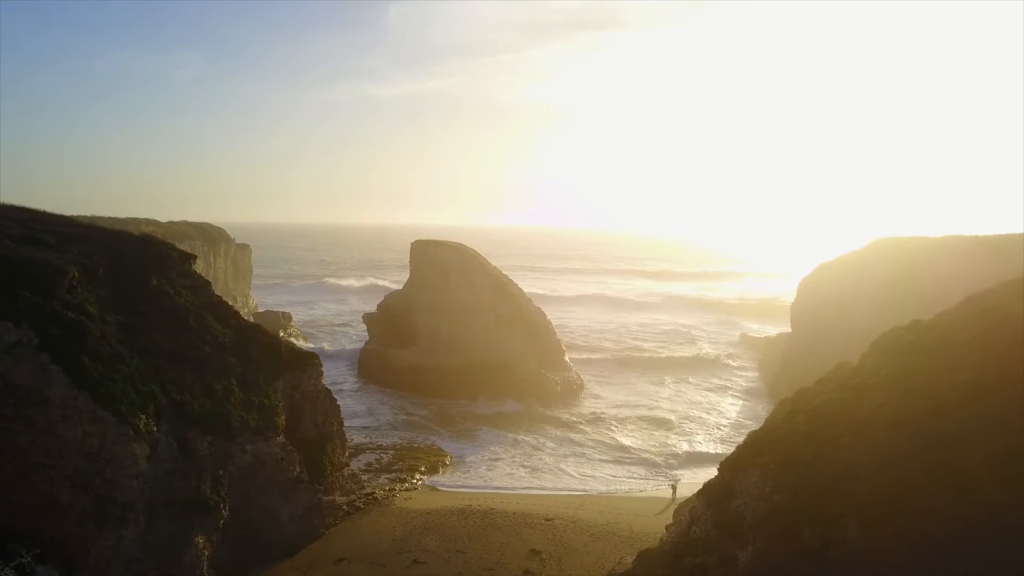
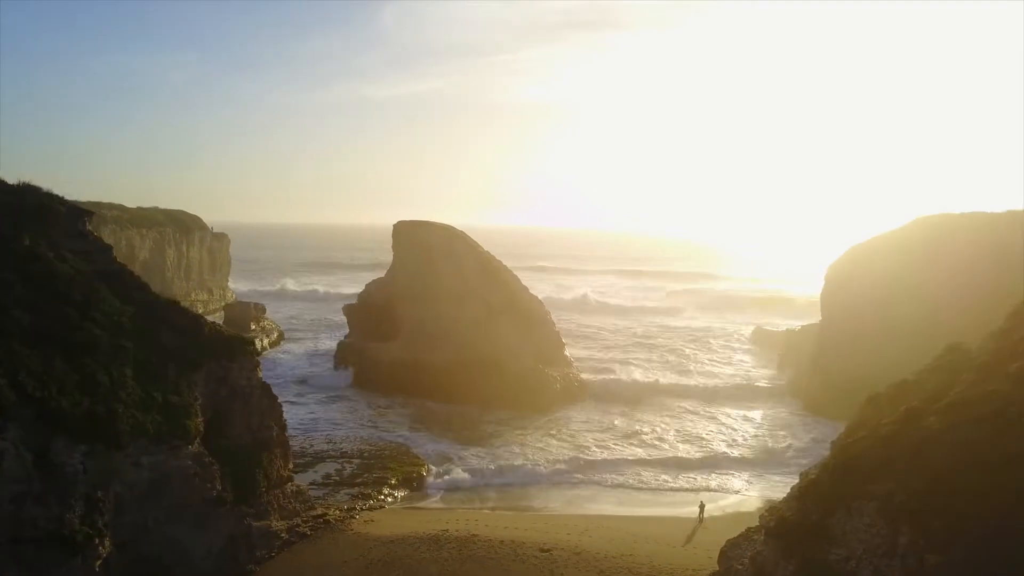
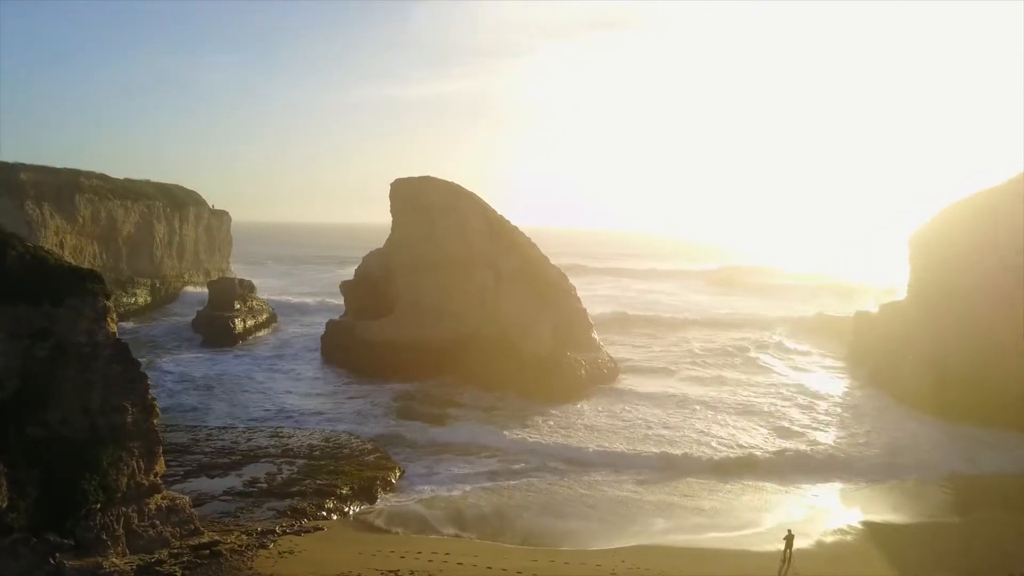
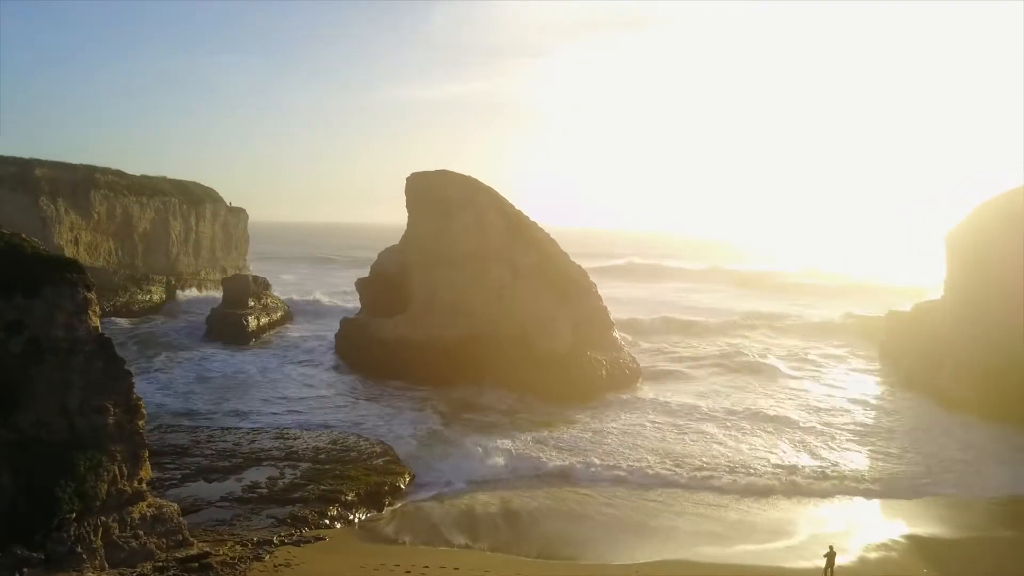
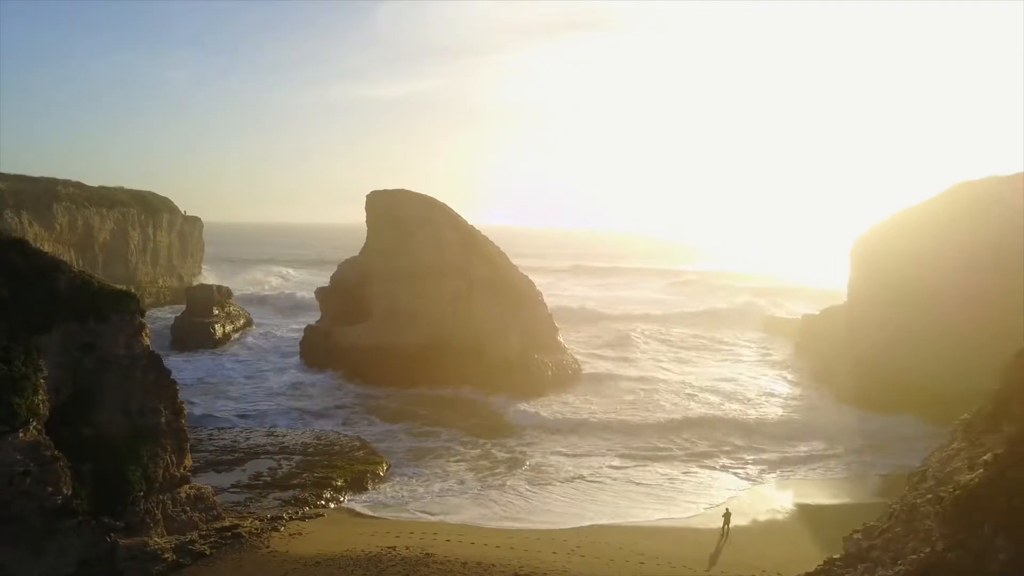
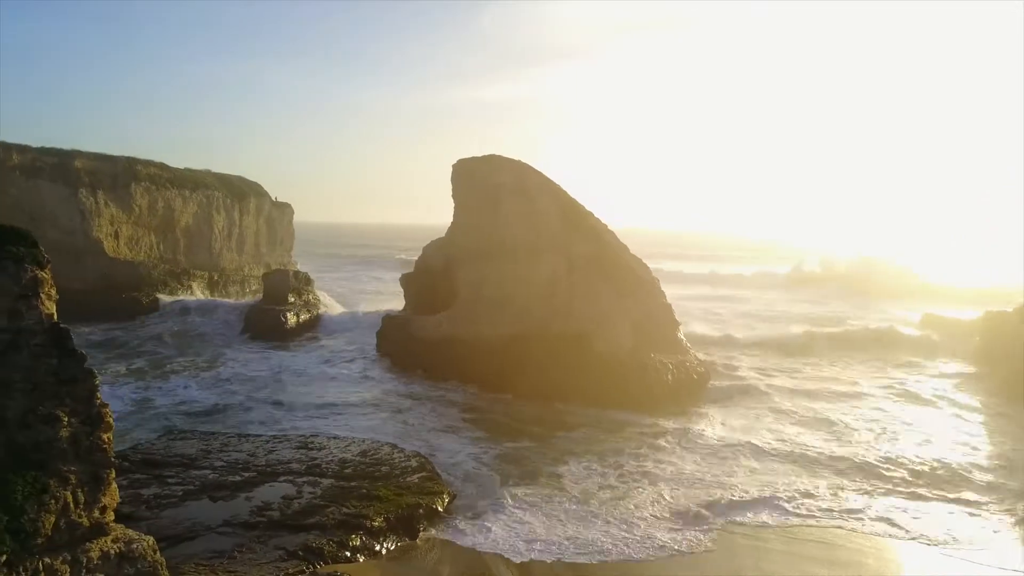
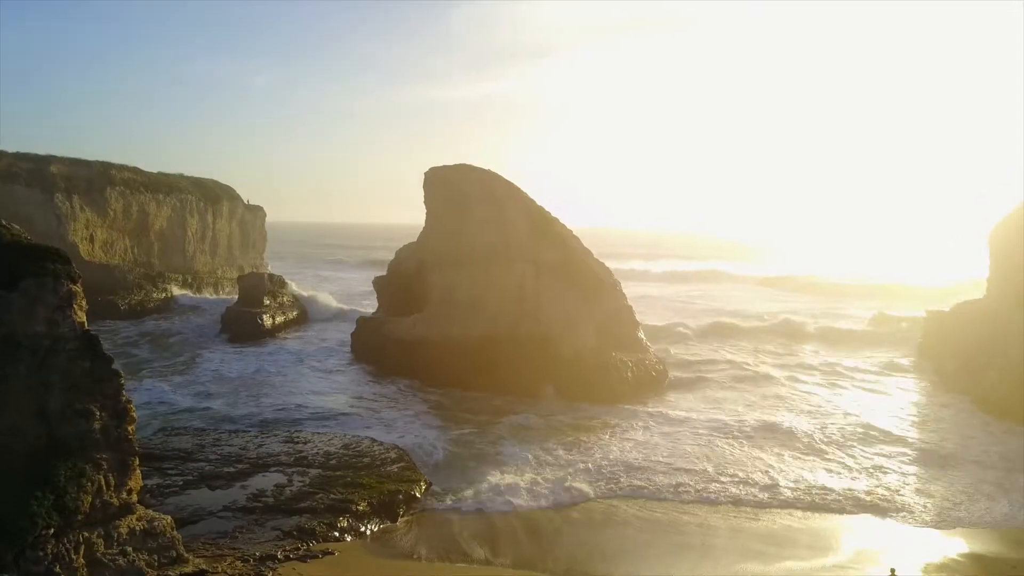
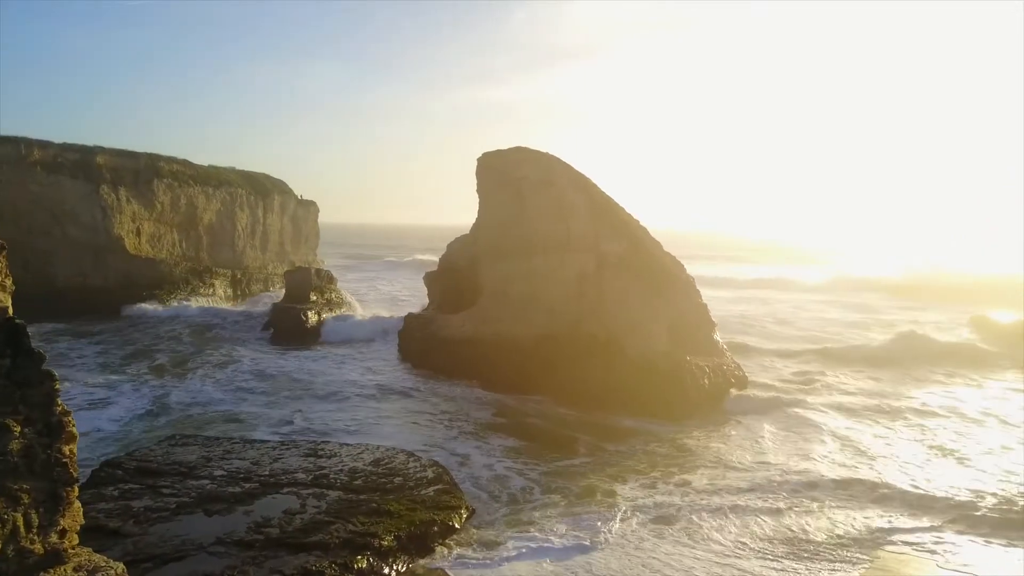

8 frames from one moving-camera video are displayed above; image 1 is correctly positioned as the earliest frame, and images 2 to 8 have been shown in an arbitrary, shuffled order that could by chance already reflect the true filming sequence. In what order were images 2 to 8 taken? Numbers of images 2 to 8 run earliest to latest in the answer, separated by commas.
2, 5, 3, 4, 7, 6, 8
